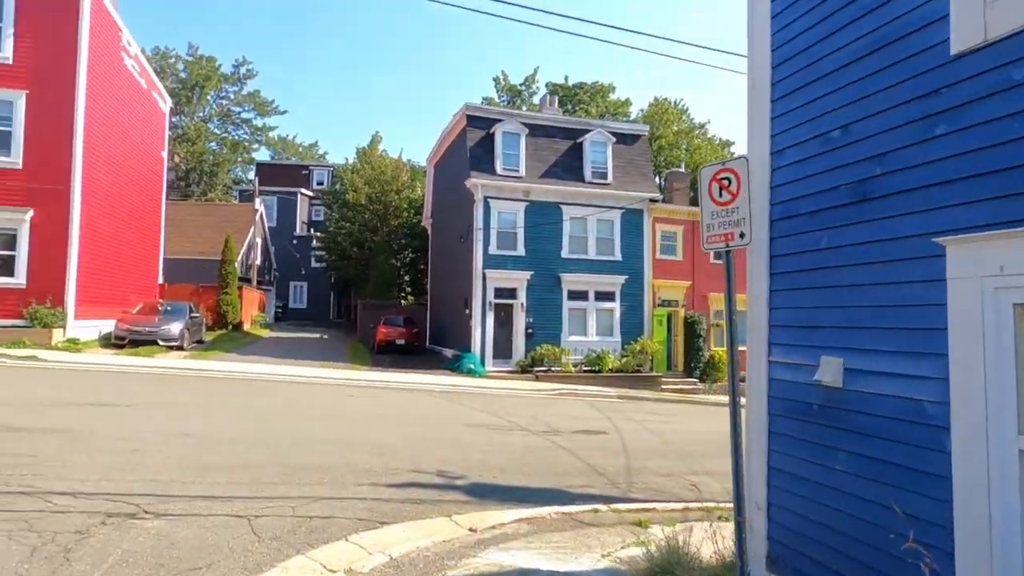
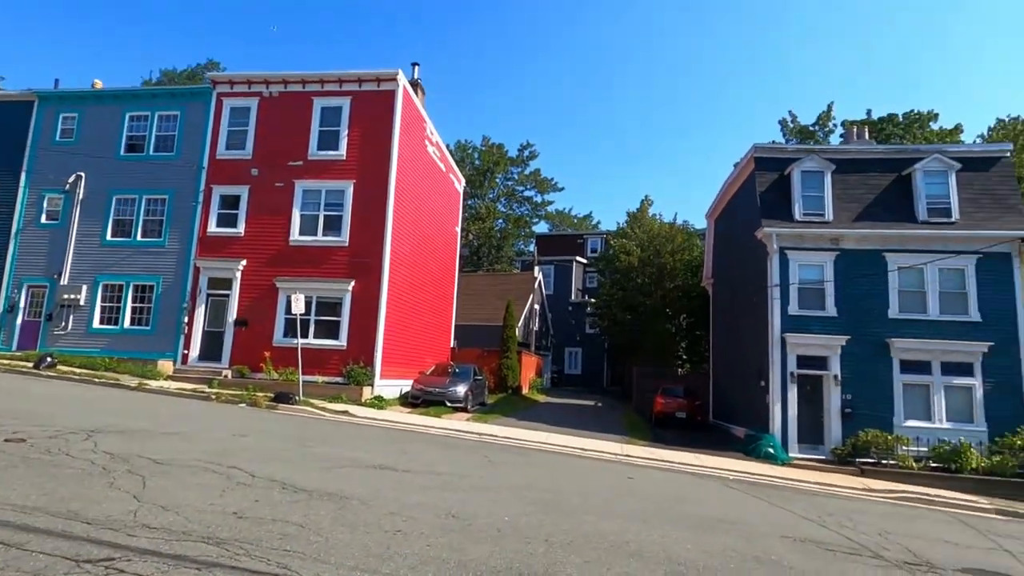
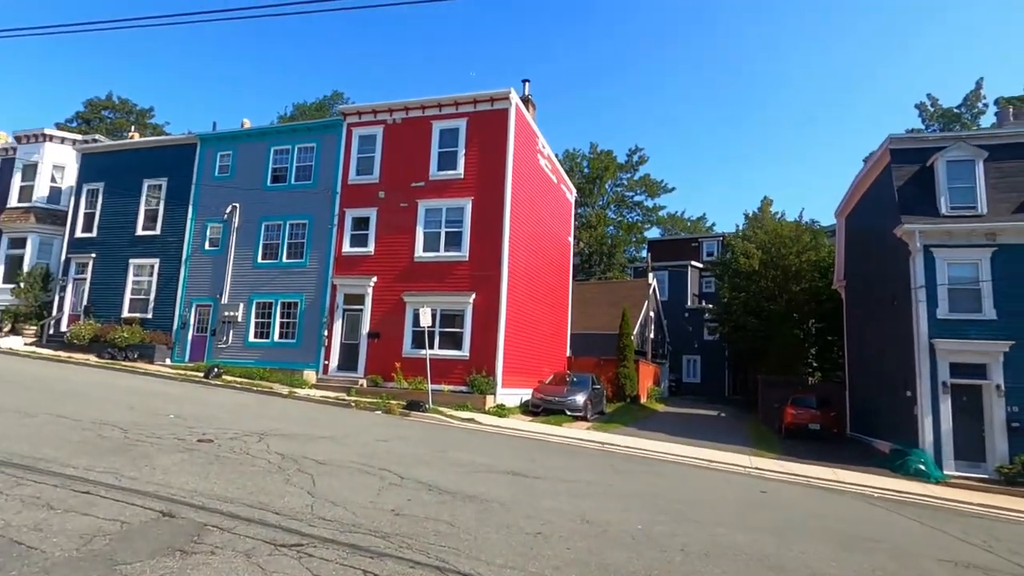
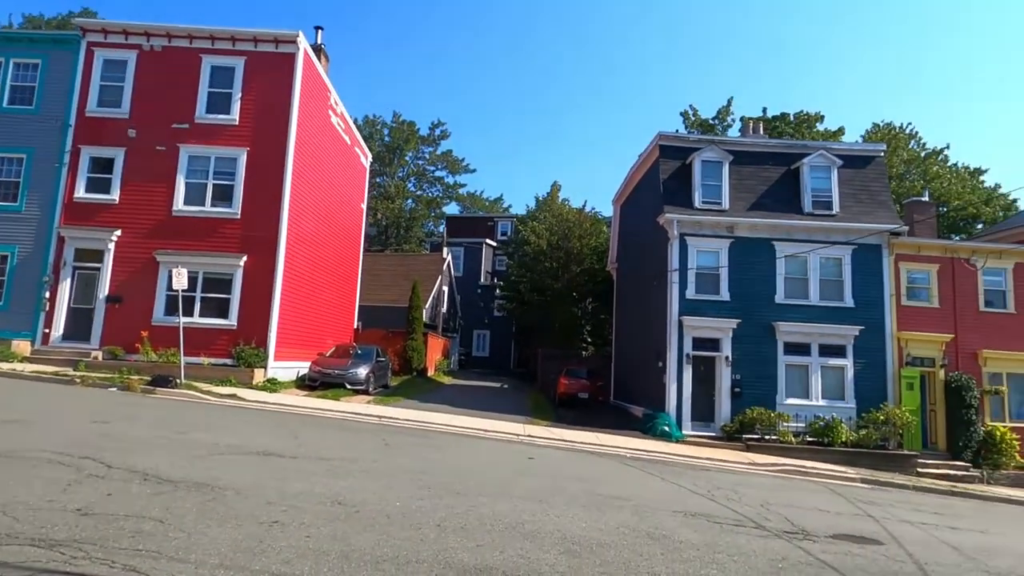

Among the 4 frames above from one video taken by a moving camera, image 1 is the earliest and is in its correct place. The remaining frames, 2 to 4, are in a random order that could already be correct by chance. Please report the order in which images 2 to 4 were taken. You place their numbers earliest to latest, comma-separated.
3, 2, 4
